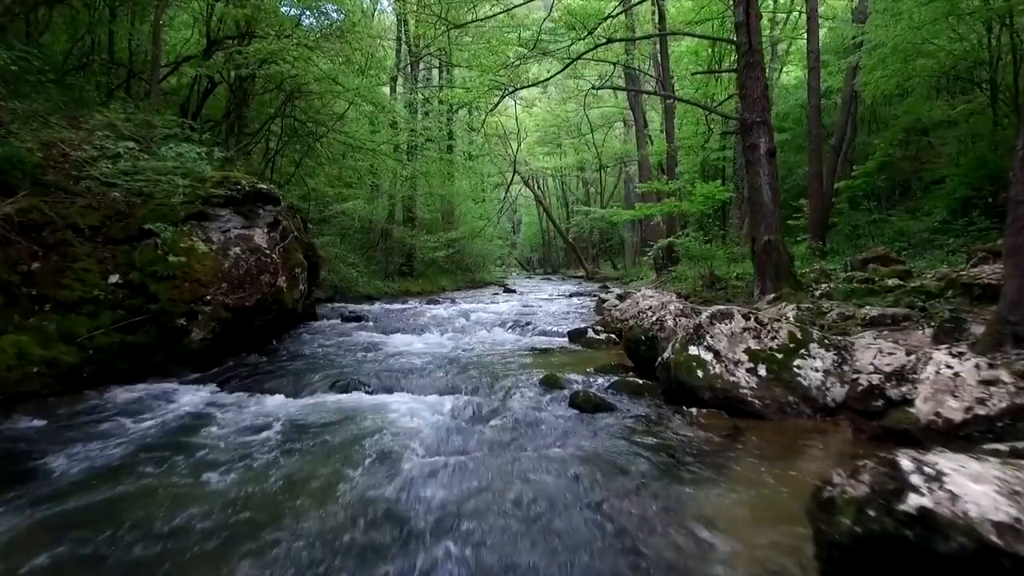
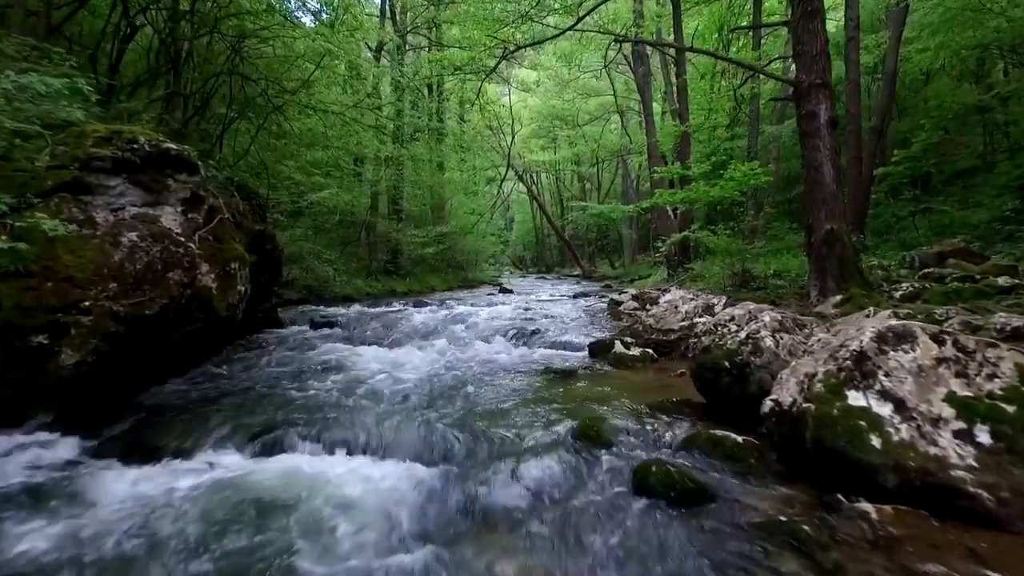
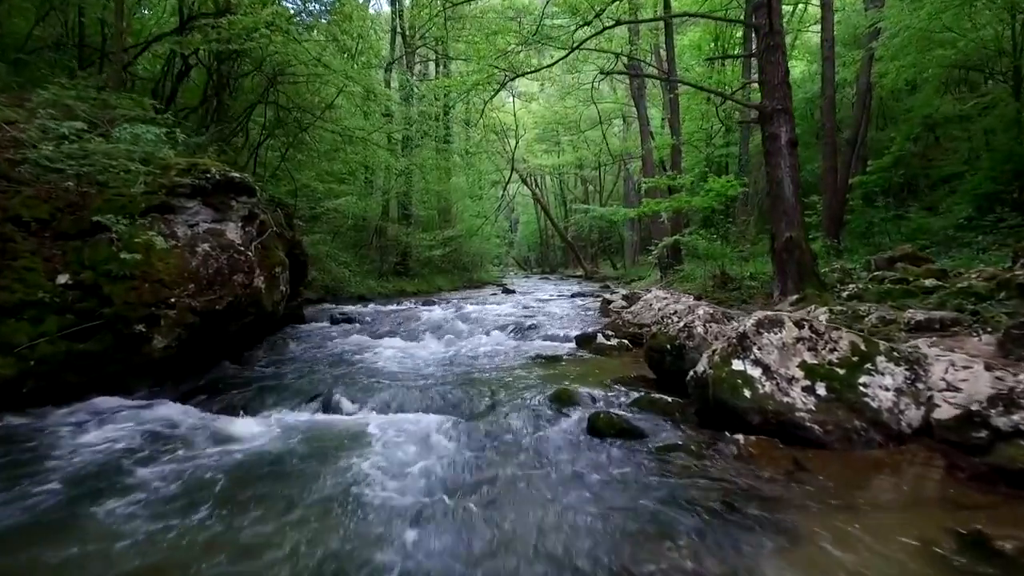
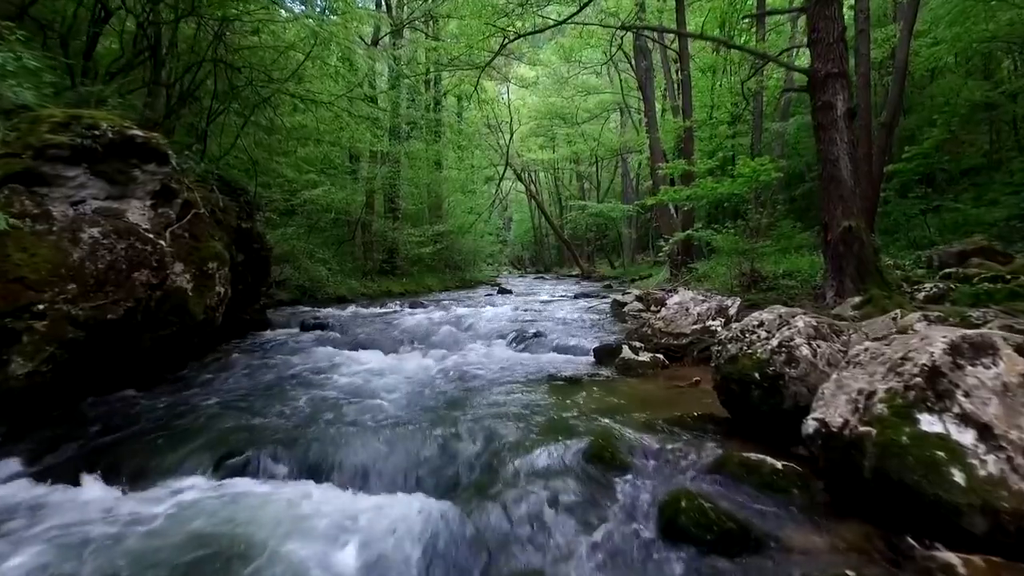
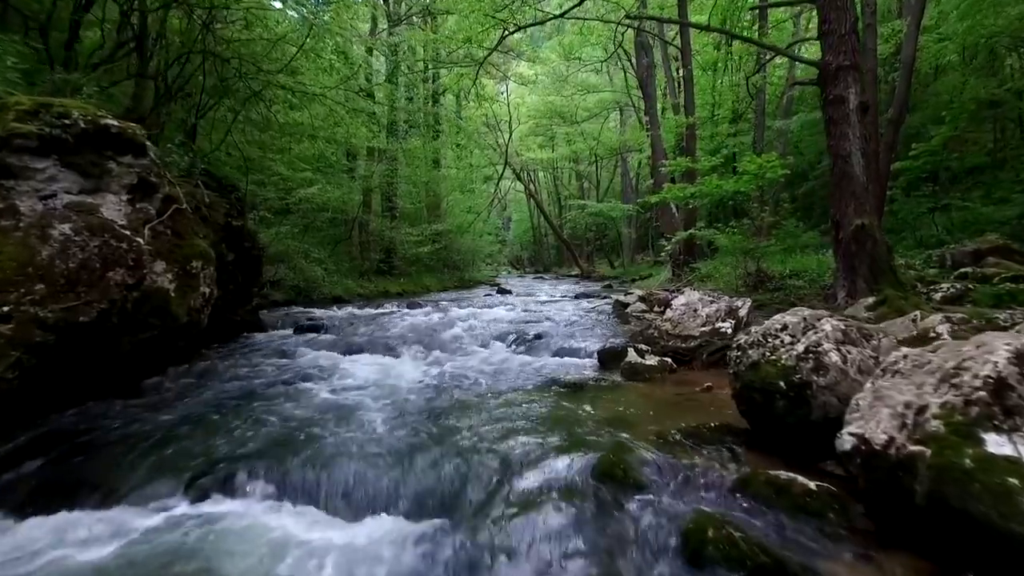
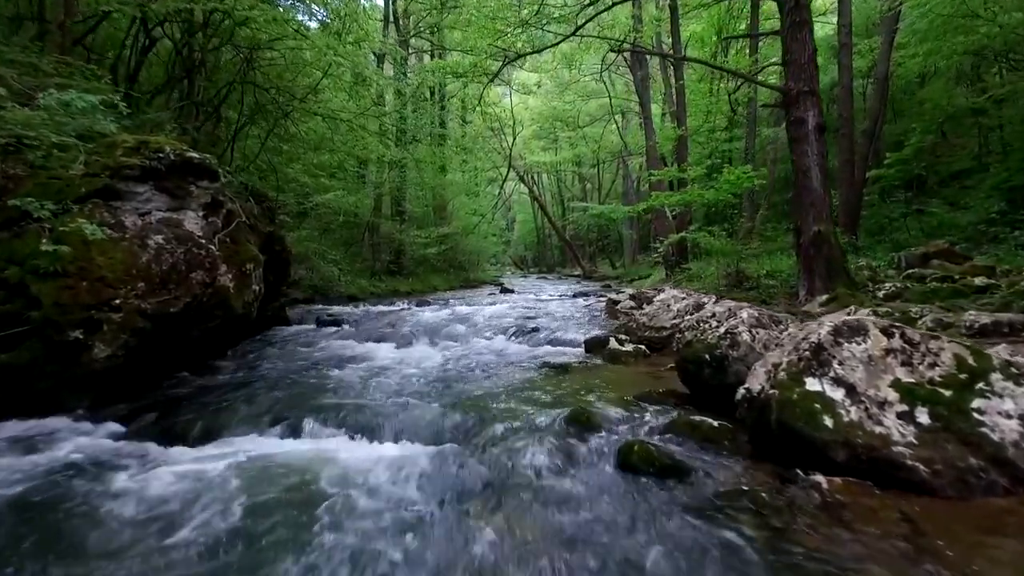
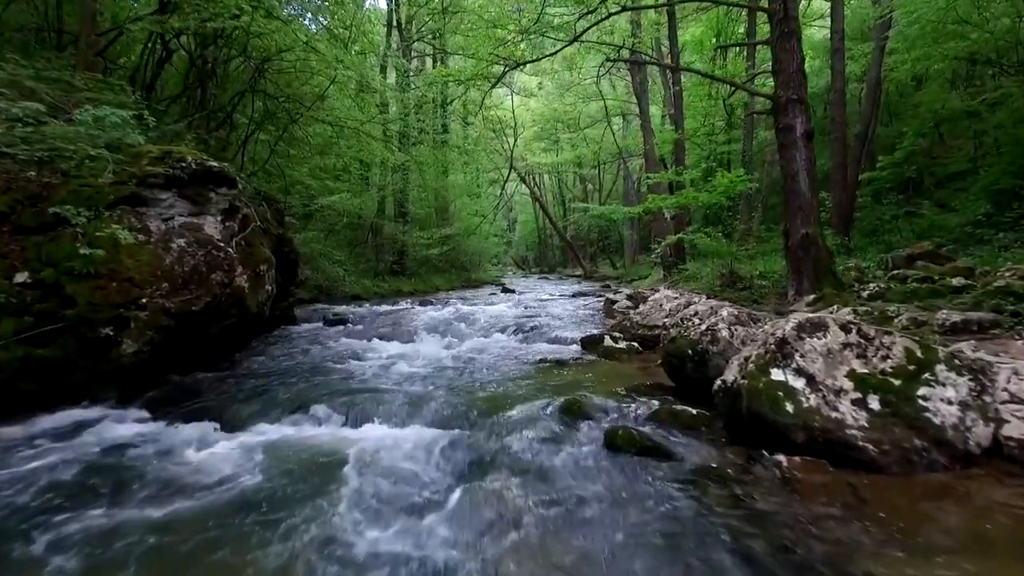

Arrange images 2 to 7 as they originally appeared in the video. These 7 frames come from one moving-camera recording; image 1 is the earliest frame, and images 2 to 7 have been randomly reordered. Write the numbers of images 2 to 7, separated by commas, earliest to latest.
3, 7, 6, 2, 4, 5
